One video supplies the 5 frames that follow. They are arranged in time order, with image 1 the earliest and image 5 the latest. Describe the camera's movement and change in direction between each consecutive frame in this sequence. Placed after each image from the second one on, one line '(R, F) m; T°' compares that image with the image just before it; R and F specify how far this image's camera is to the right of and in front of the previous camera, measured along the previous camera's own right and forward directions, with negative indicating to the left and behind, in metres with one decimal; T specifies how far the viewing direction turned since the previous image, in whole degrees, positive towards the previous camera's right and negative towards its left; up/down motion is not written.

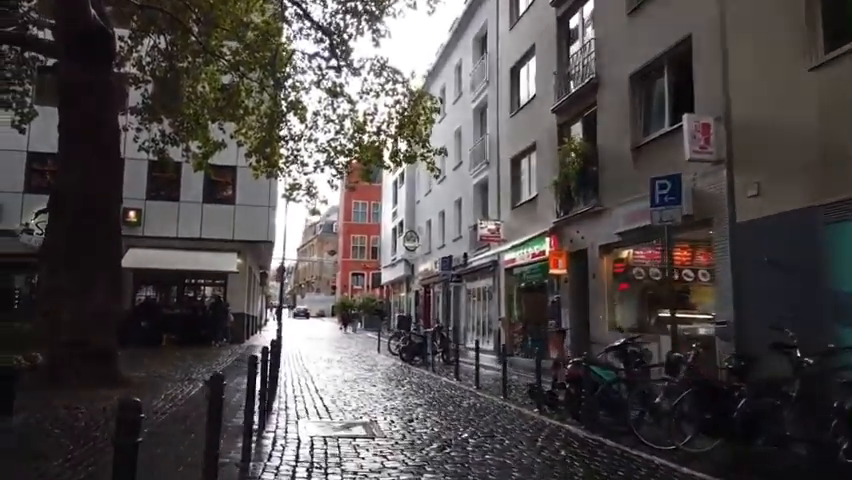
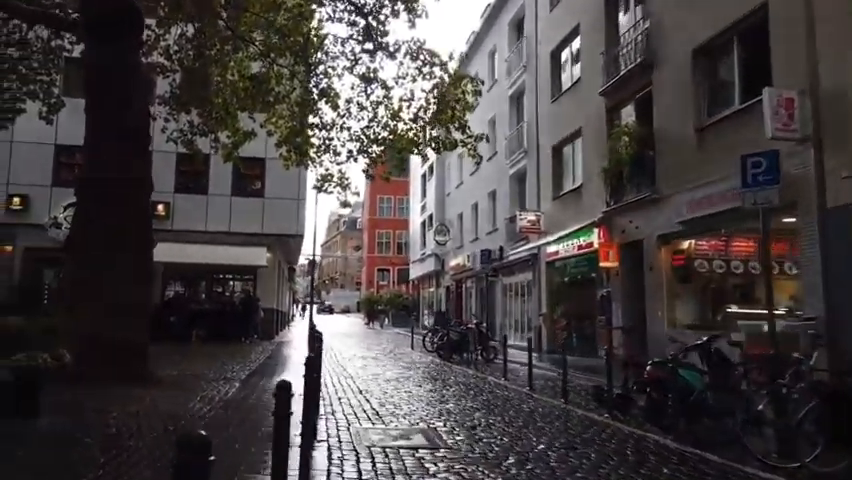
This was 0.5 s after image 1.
(-0.6, +1.0) m; -2°
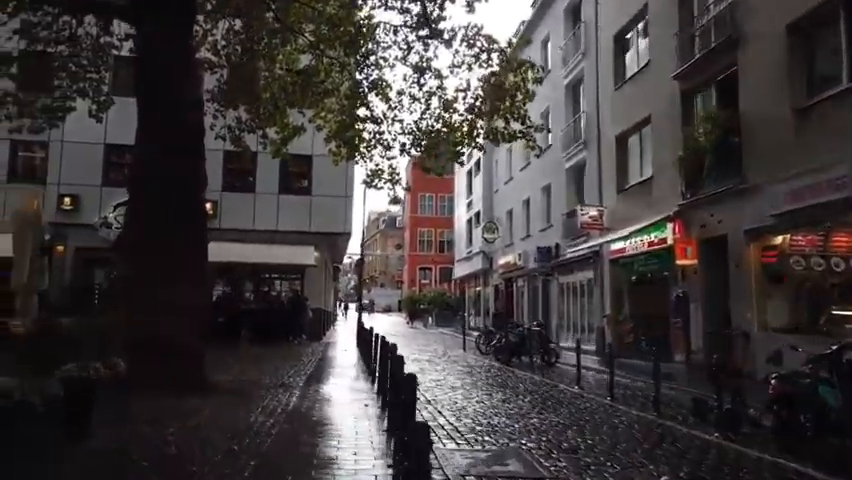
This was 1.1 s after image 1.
(-0.6, +1.0) m; -3°
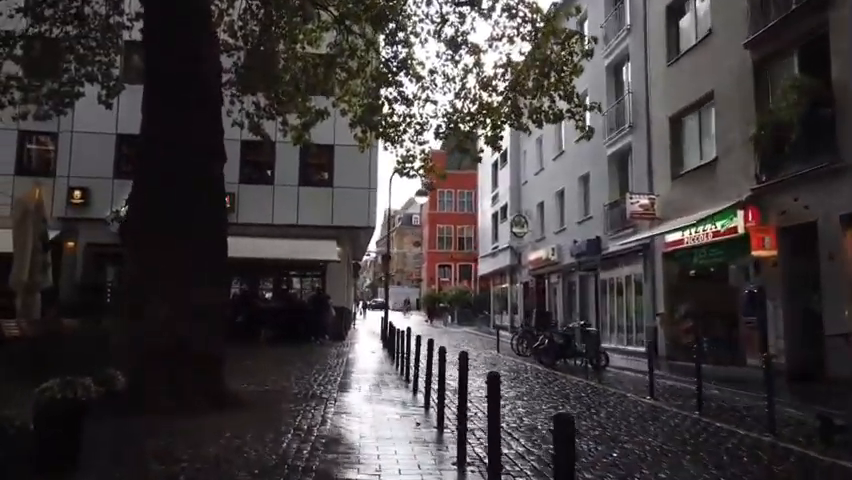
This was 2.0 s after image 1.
(-0.6, +1.7) m; -1°
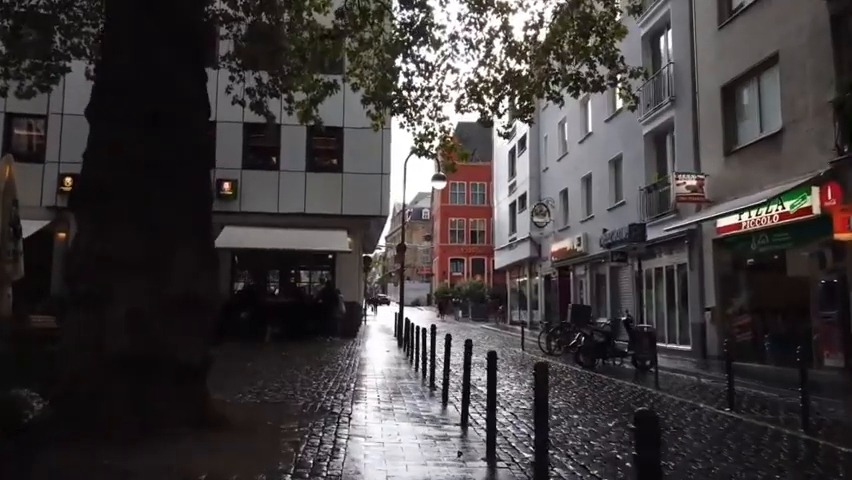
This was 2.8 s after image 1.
(-0.3, +1.9) m; -1°
